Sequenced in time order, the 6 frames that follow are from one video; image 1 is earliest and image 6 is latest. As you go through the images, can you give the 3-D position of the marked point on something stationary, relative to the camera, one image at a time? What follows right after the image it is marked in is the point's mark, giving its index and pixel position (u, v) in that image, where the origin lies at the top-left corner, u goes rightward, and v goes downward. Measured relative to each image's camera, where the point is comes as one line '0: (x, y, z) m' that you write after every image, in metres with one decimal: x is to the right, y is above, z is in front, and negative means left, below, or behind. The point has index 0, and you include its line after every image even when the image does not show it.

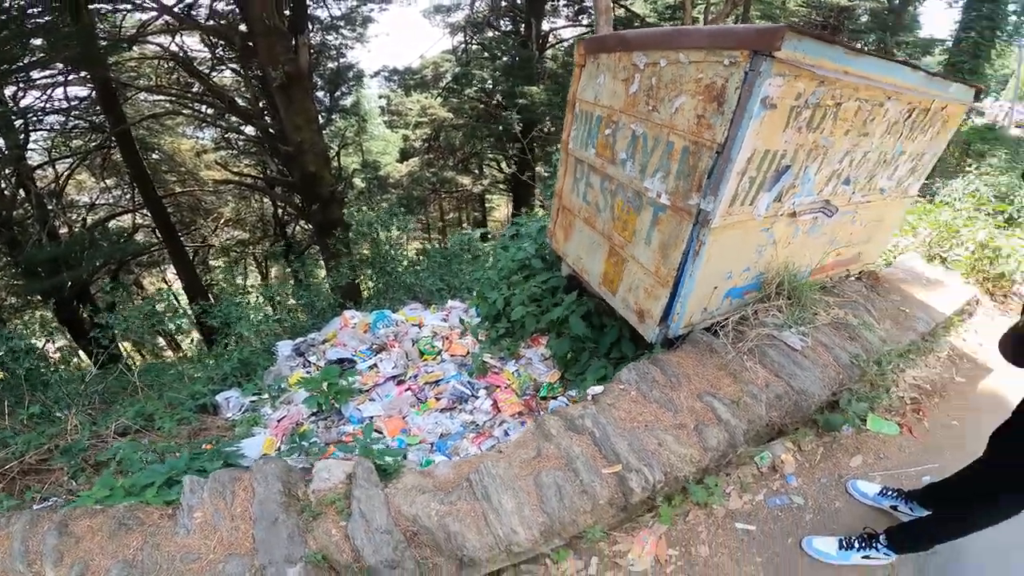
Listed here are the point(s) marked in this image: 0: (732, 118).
0: (+1.0, +0.8, +2.6) m
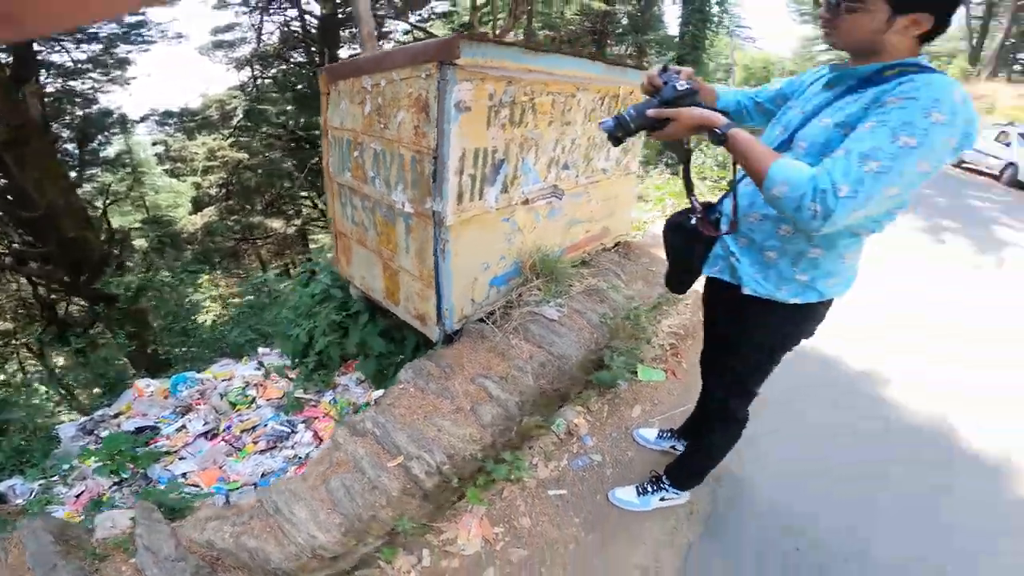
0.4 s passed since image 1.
0: (-0.4, +0.9, +2.8) m
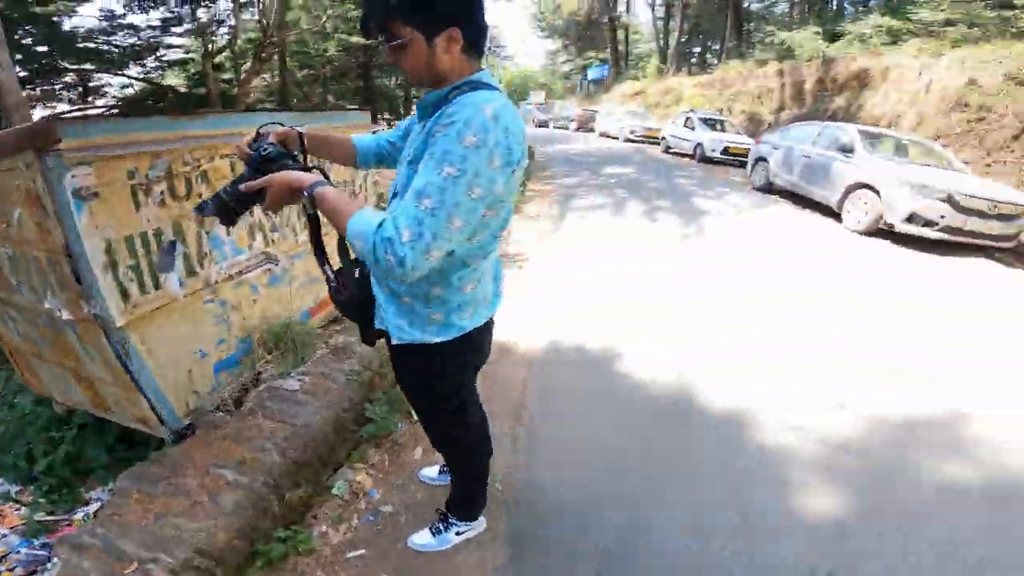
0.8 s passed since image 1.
0: (-2.0, +0.3, +2.4) m
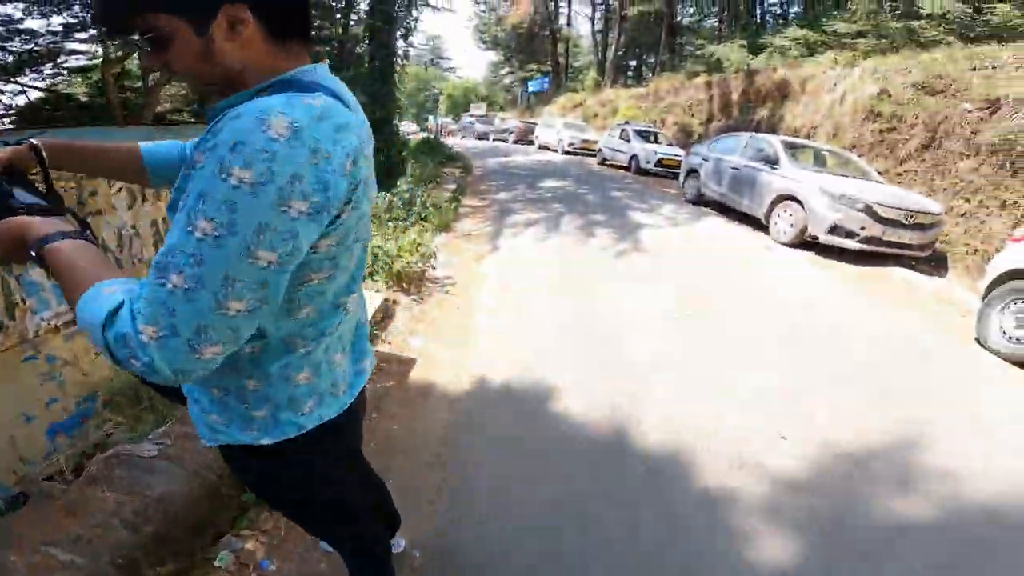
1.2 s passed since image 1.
0: (-2.5, +0.1, +1.9) m
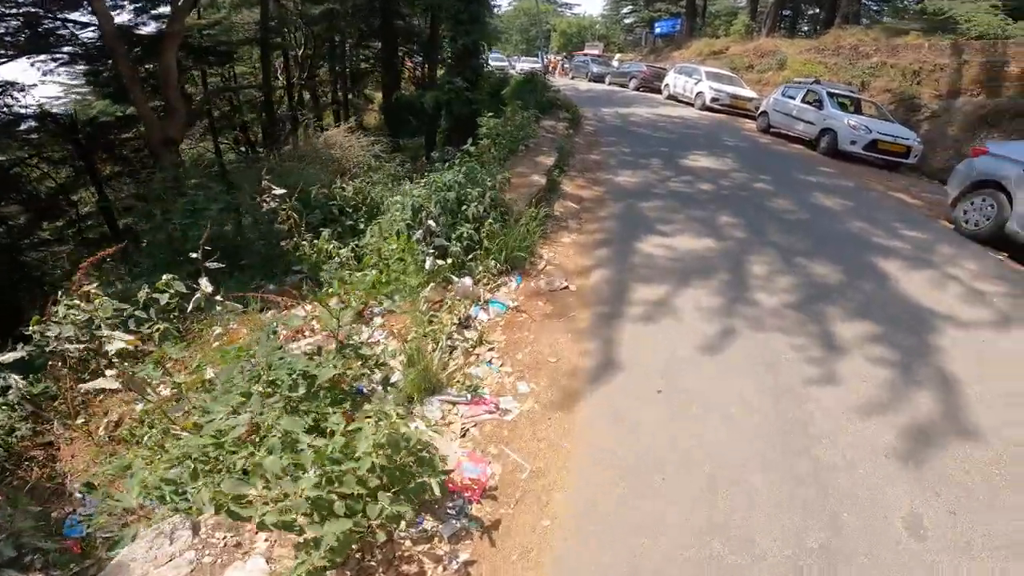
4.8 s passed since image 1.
0: (-2.6, -1.3, -1.9) m
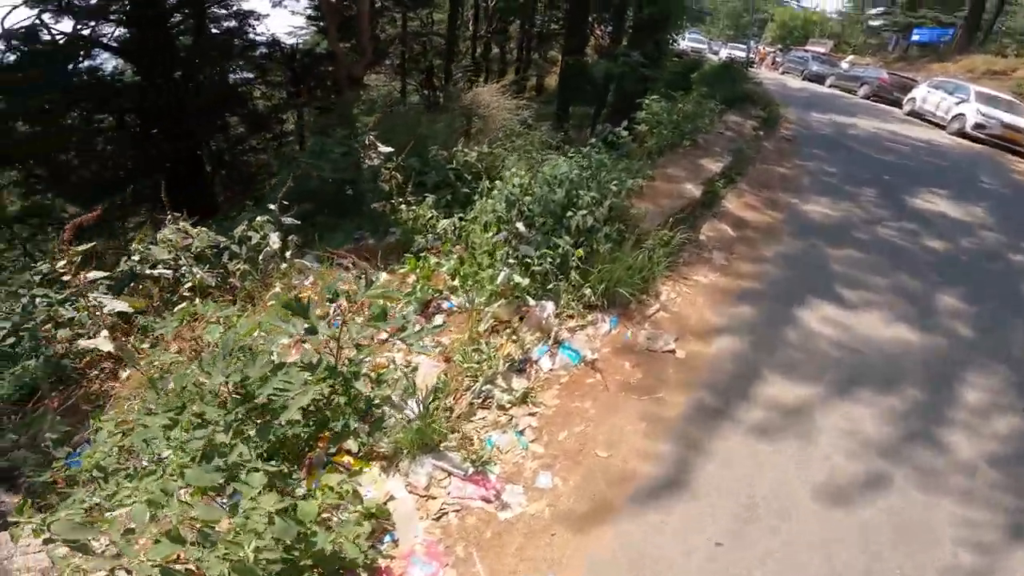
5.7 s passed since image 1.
0: (-3.8, -0.9, -2.0) m
